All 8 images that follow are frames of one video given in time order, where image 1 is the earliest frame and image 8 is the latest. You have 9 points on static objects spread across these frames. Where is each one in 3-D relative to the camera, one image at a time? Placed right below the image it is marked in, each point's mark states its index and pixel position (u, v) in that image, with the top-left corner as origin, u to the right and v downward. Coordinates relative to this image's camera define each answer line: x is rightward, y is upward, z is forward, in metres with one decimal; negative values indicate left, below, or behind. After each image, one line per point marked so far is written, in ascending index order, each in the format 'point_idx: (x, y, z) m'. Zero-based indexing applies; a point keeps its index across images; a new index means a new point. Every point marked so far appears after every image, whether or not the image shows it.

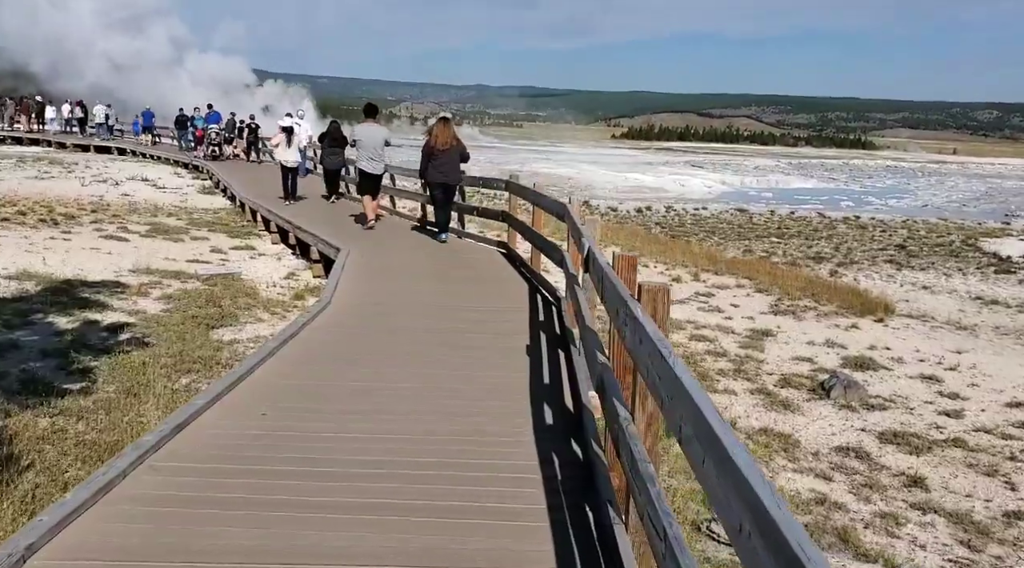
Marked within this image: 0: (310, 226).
0: (-2.9, +0.8, +12.4) m
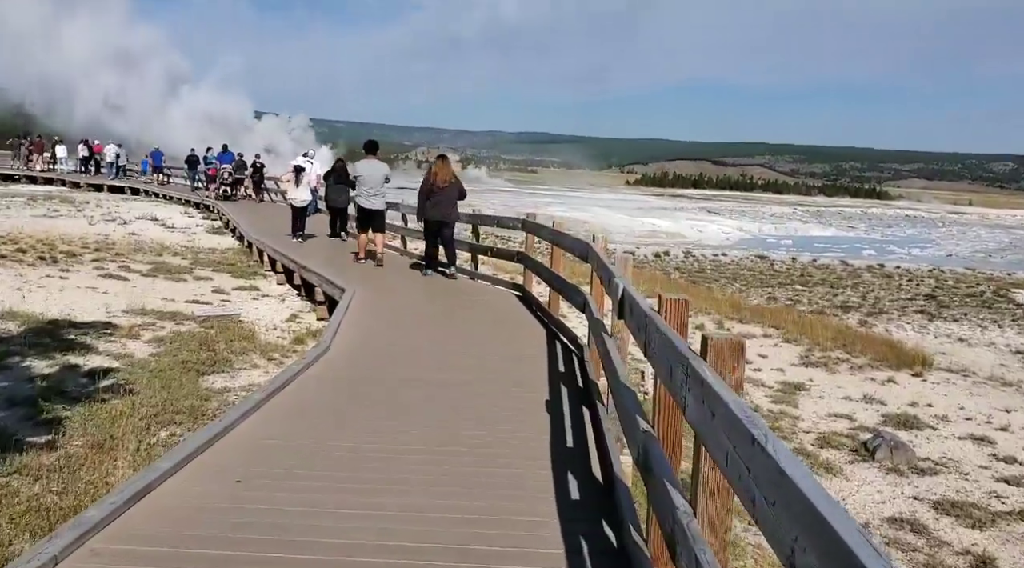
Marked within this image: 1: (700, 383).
0: (-2.7, +0.2, +11.9) m
1: (+0.5, -0.2, +2.1) m
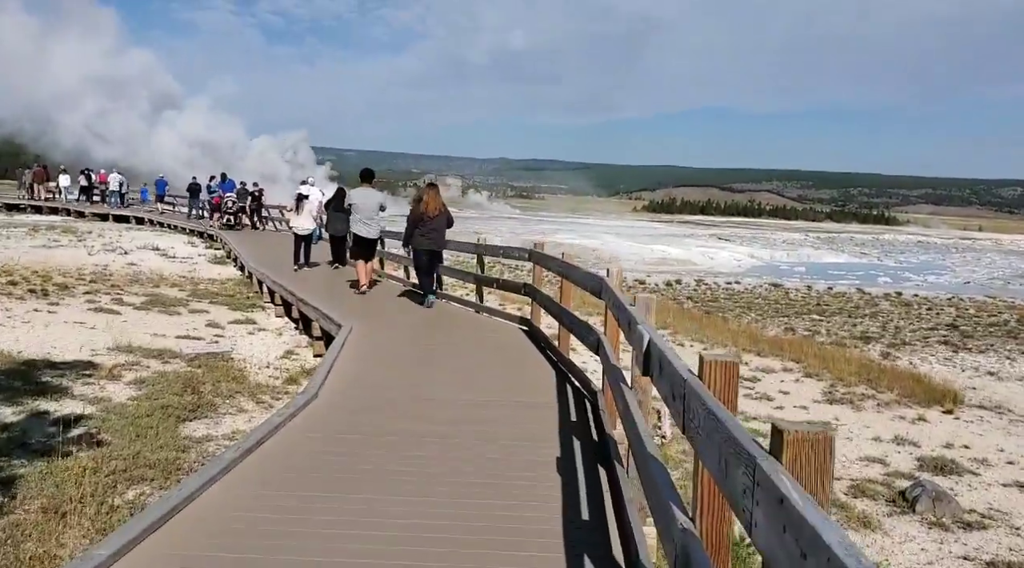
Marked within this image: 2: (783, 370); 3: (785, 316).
0: (-2.6, -0.2, +11.3) m
1: (+0.5, -0.4, +1.5) m
2: (+4.1, -1.3, +13.2) m
3: (+6.3, -0.8, +20.0) m
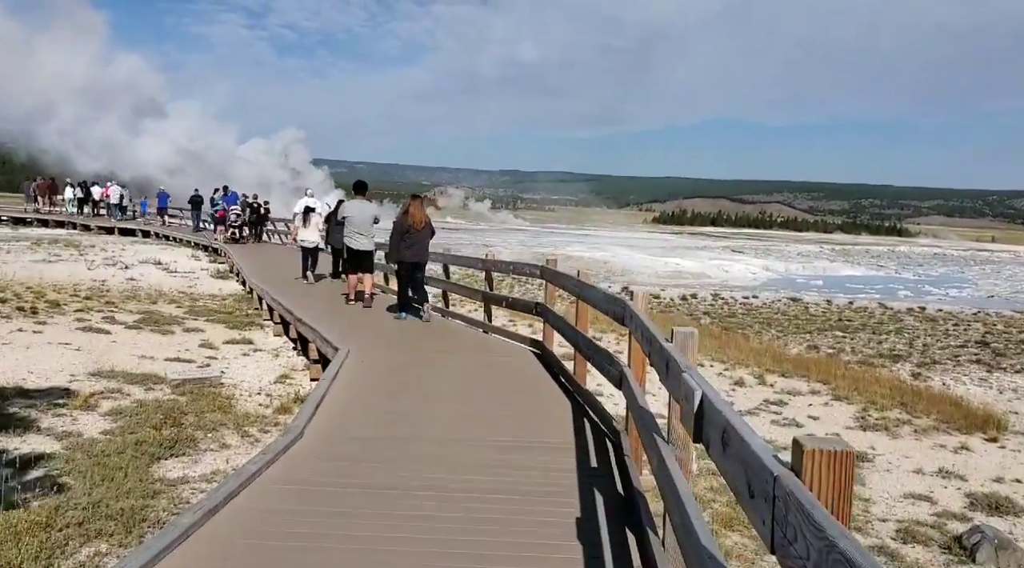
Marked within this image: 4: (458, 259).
0: (-2.5, -0.4, +10.6) m
1: (+0.5, -0.5, +0.8) m
2: (+4.3, -1.6, +12.5) m
3: (+6.5, -1.1, +19.2) m
4: (-0.7, +0.3, +11.6) m
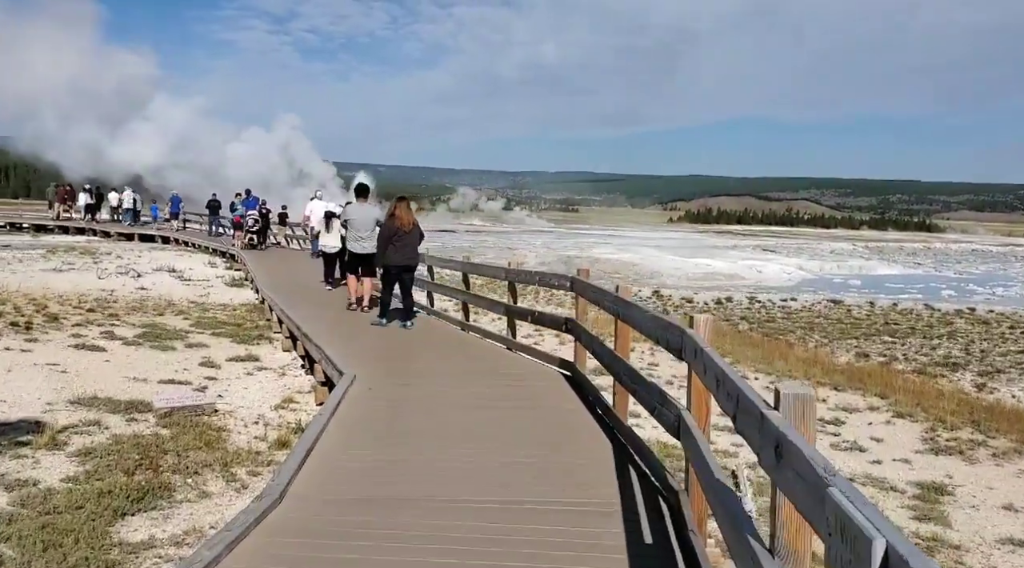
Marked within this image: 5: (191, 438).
0: (-2.2, -0.6, +9.7) m
1: (+0.5, -0.6, -0.3) m
2: (+4.7, -1.7, +11.3) m
3: (+7.1, -1.1, +18.0) m
4: (-0.4, +0.2, +10.6) m
5: (-2.6, -1.2, +6.9) m
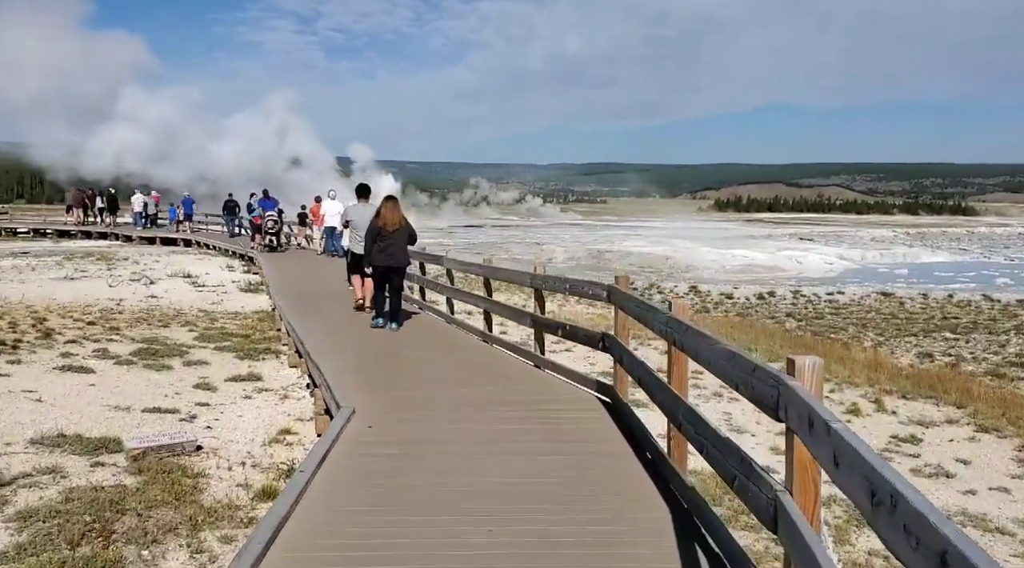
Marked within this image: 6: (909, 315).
0: (-1.9, -0.7, +8.6) m
1: (+0.4, -0.7, -1.5) m
2: (+5.0, -1.6, +10.0) m
3: (+7.7, -1.0, +16.6) m
4: (-0.1, +0.1, +9.4) m
5: (-2.4, -1.4, +5.8) m
6: (+8.9, -0.7, +19.6) m
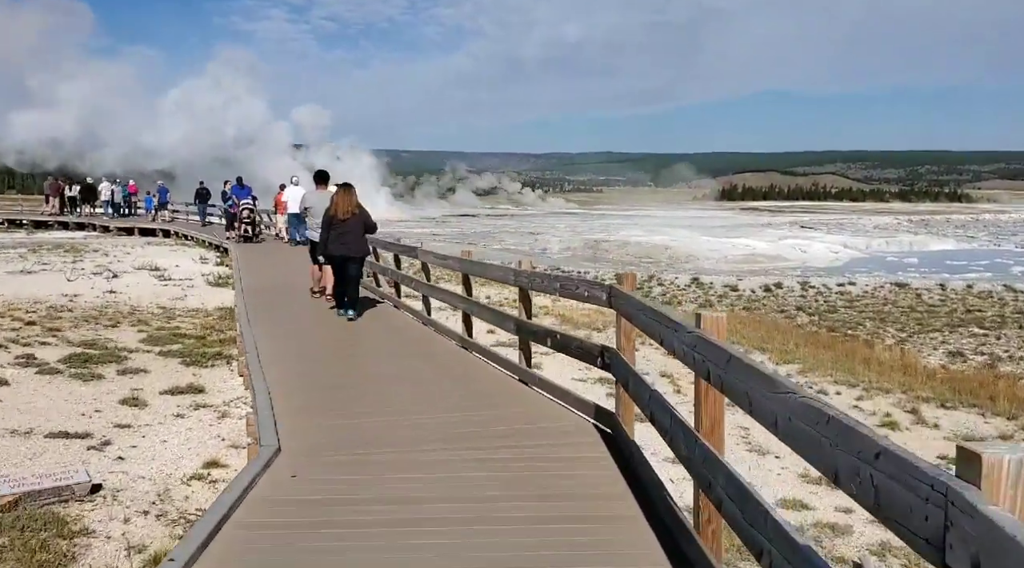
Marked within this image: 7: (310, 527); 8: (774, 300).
0: (-2.0, -0.7, +7.1) m
1: (+0.3, -0.8, -2.9) m
2: (+4.8, -1.5, +8.6) m
3: (+7.4, -0.8, +15.2) m
4: (-0.3, +0.2, +8.0) m
5: (-2.5, -1.4, +4.4) m
6: (+8.7, -0.5, +18.2) m
7: (-0.9, -1.2, +3.8) m
8: (+5.6, -0.3, +18.5) m
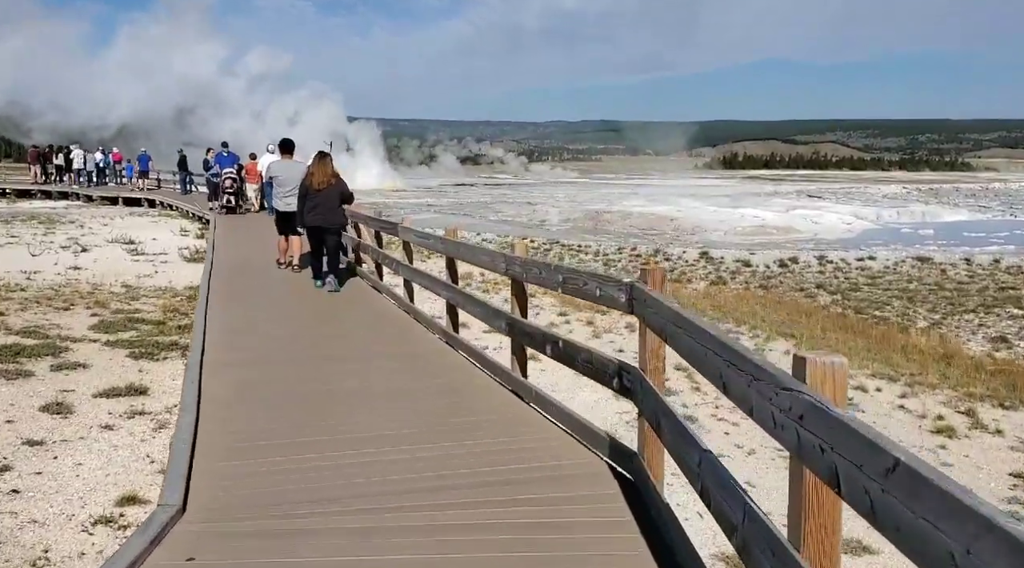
0: (-2.1, -0.6, +5.8) m
1: (+0.3, -1.1, -4.2) m
2: (+4.8, -1.4, +7.3) m
3: (+7.4, -0.5, +13.9) m
4: (-0.3, +0.3, +6.7) m
5: (-2.6, -1.4, +3.1) m
6: (+8.6, 0.0, +16.9) m
7: (-1.0, -1.2, +2.6) m
8: (+5.5, +0.2, +17.2) m
